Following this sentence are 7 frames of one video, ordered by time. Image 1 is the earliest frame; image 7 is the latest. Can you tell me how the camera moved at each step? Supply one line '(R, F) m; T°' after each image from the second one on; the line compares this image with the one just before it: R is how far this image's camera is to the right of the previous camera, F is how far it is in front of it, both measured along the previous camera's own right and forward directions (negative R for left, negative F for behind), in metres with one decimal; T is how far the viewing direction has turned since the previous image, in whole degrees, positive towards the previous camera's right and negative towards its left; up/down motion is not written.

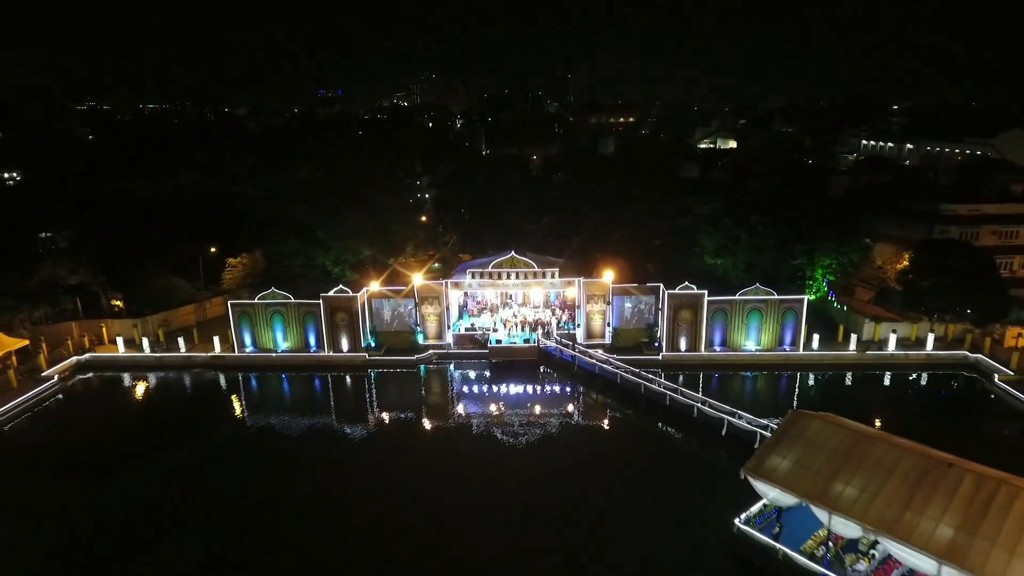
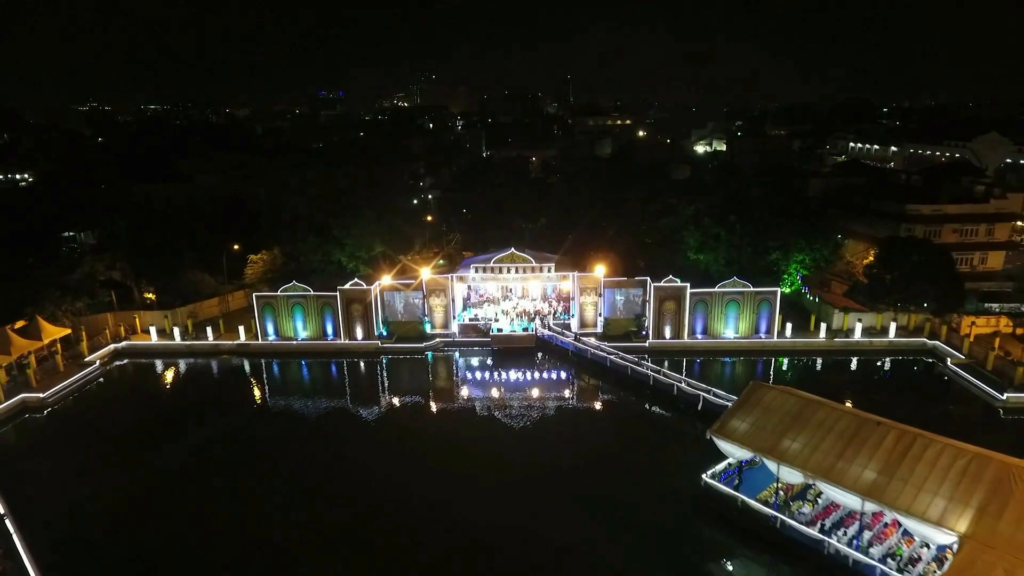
(0.0, -1.9) m; 0°
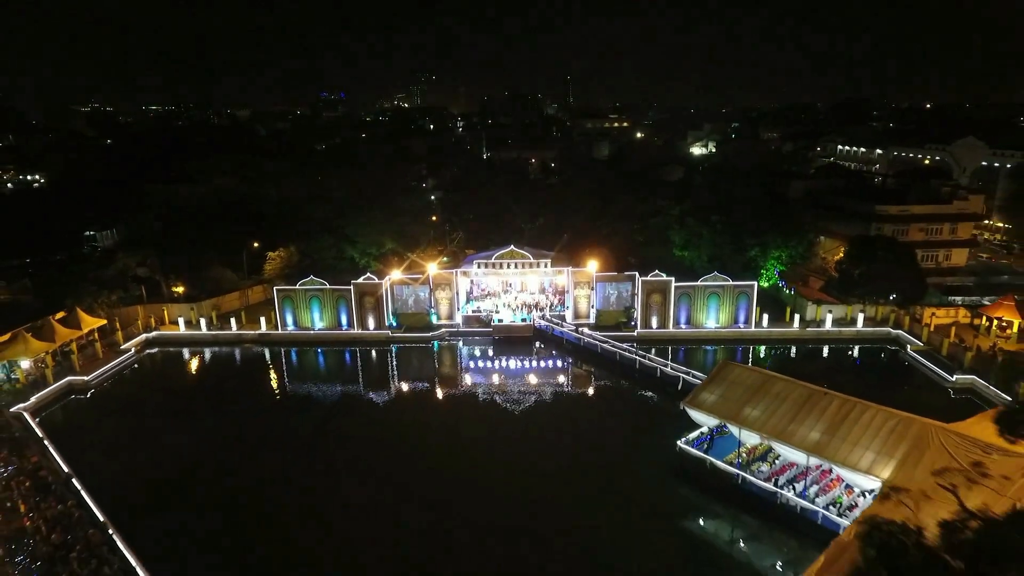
(0.0, -1.9) m; 0°
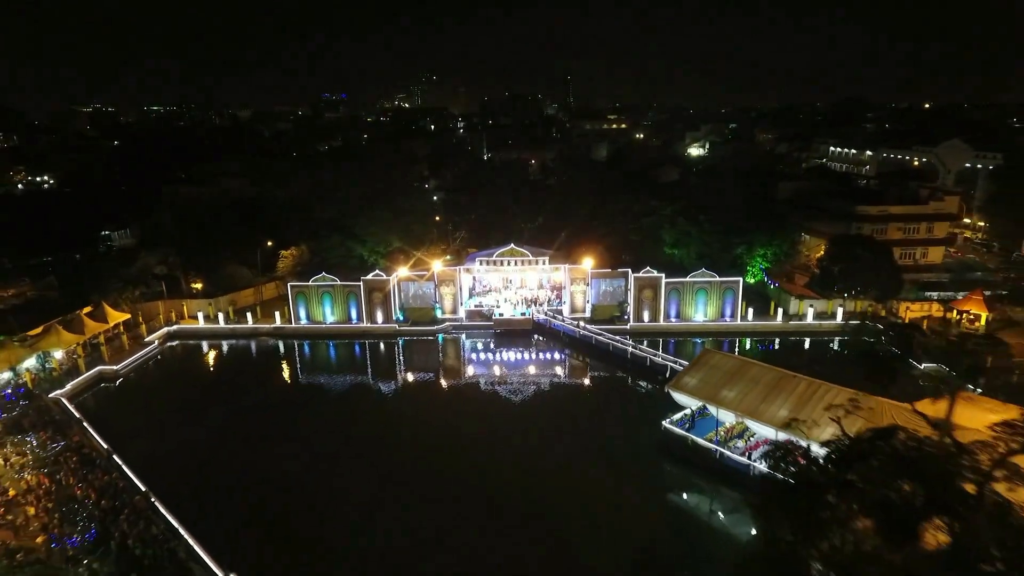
(0.0, -1.4) m; 0°
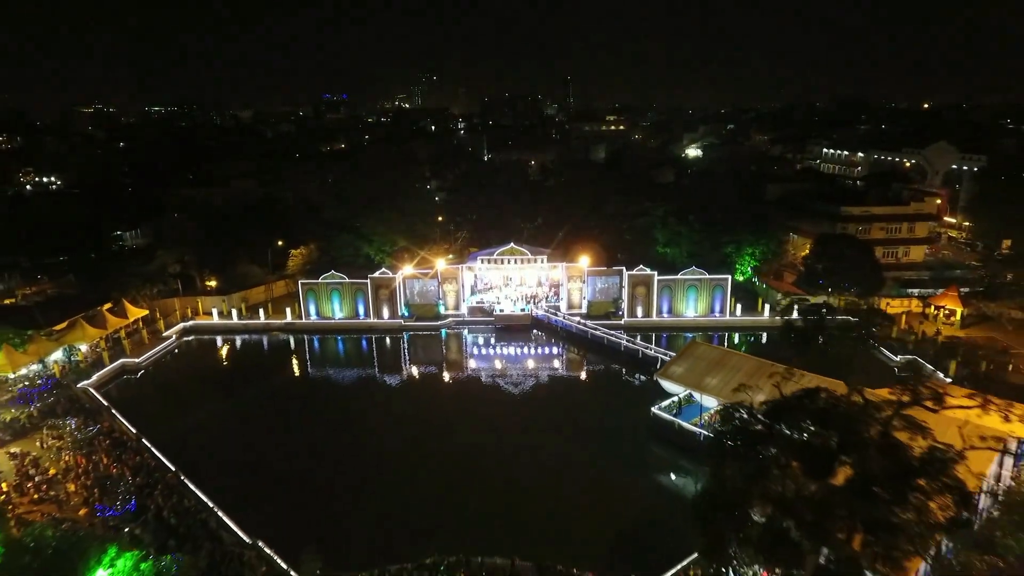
(0.0, -1.2) m; 0°
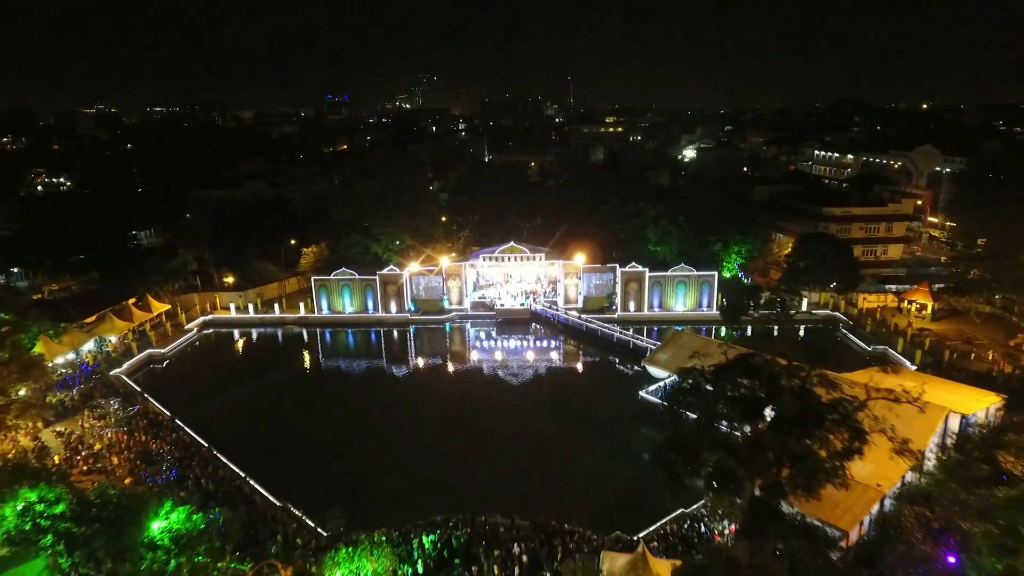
(0.0, -1.6) m; 0°
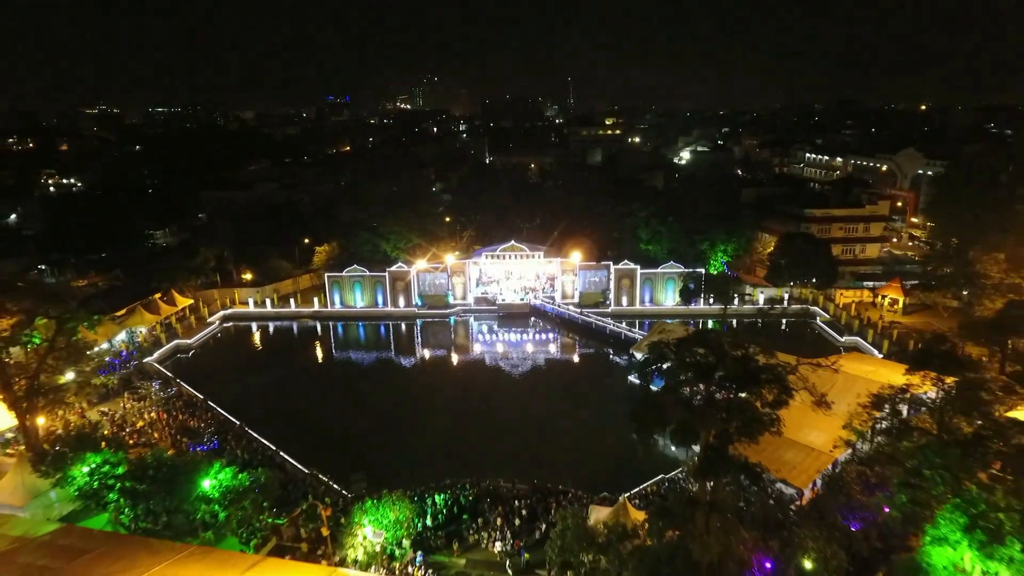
(0.0, -1.9) m; 0°
